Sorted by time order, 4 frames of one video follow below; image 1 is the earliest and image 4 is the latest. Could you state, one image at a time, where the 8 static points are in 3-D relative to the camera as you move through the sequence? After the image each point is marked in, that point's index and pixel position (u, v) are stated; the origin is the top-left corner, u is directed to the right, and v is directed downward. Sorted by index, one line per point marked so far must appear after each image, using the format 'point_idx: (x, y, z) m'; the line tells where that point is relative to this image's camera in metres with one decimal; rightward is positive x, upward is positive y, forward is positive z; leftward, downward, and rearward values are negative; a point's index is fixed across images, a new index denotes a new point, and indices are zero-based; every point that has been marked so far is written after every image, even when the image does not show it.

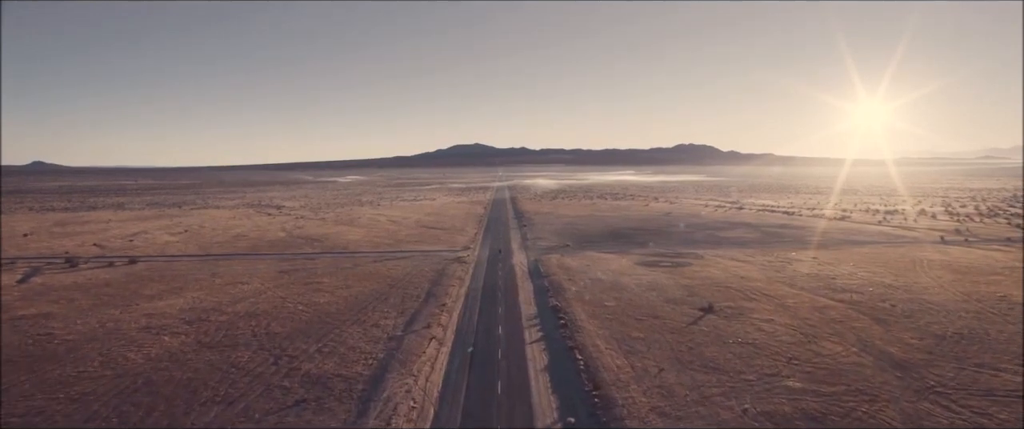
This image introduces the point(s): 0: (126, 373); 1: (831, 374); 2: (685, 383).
0: (-11.1, -4.5, +17.3) m
1: (+9.1, -4.6, +17.2) m
2: (+4.8, -4.7, +16.7) m
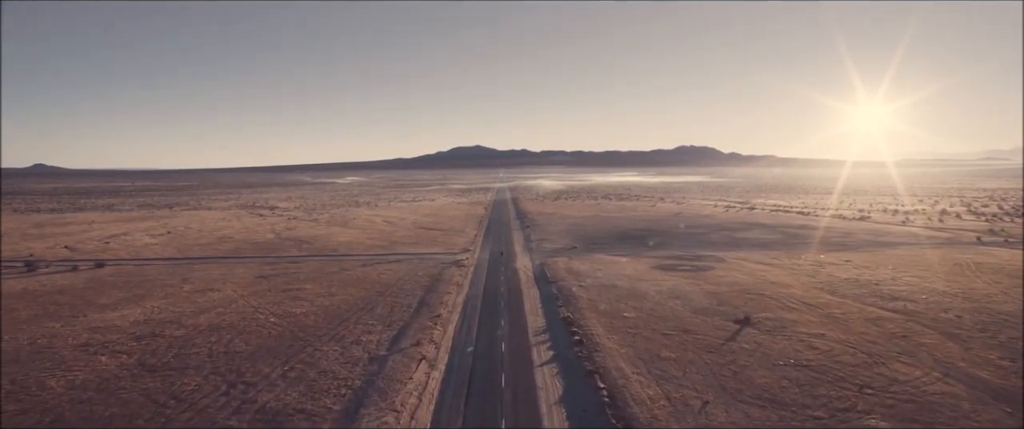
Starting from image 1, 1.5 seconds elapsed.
0: (-10.9, -4.4, +13.8) m
1: (+9.3, -4.4, +13.7) m
2: (+5.0, -4.6, +13.2) m
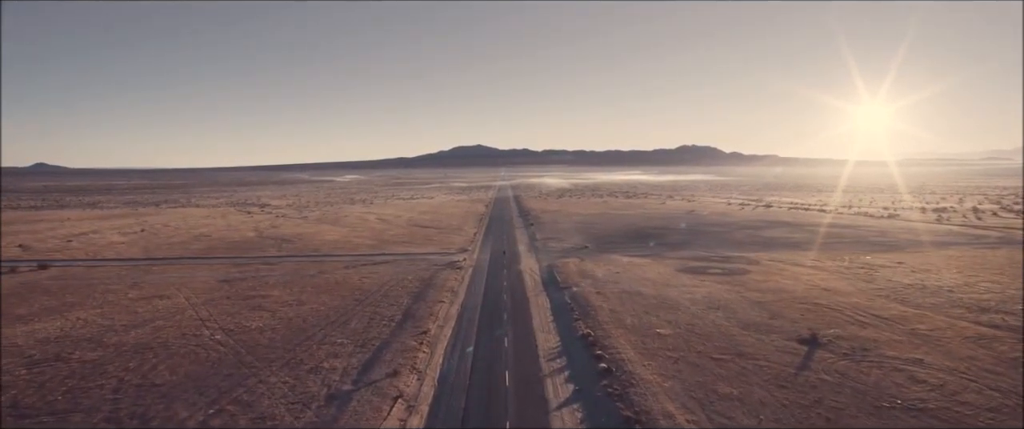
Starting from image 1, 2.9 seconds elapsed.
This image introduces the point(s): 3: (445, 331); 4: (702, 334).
0: (-10.7, -4.1, +9.2) m
1: (+9.4, -4.2, +9.1) m
2: (+5.1, -4.3, +8.6) m
3: (-2.1, -3.7, +18.9) m
4: (+5.8, -3.6, +18.2) m
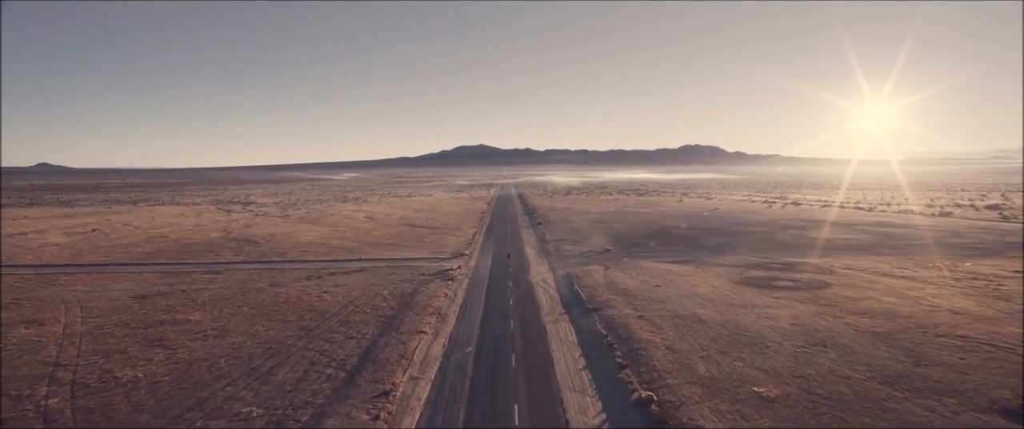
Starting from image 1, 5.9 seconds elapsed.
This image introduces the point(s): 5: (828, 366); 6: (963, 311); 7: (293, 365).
0: (-10.5, -4.0, +2.4) m
1: (+9.6, -4.0, +2.1) m
2: (+5.4, -4.1, +1.7) m
3: (-1.8, -3.5, +12.0) m
4: (+6.0, -3.4, +11.3) m
5: (+6.9, -3.3, +13.2) m
6: (+13.7, -2.9, +18.3) m
7: (-4.9, -3.4, +13.7) m
